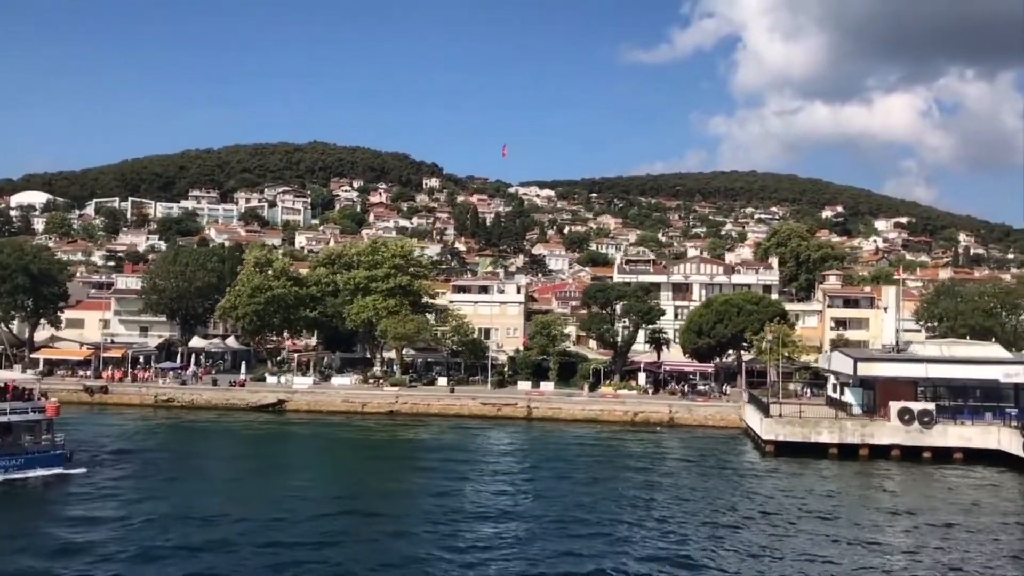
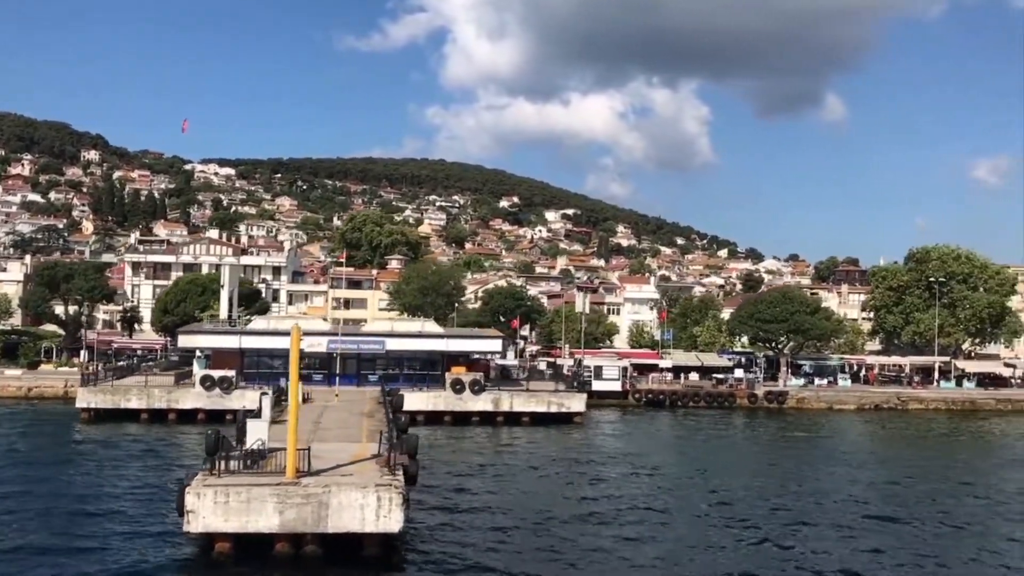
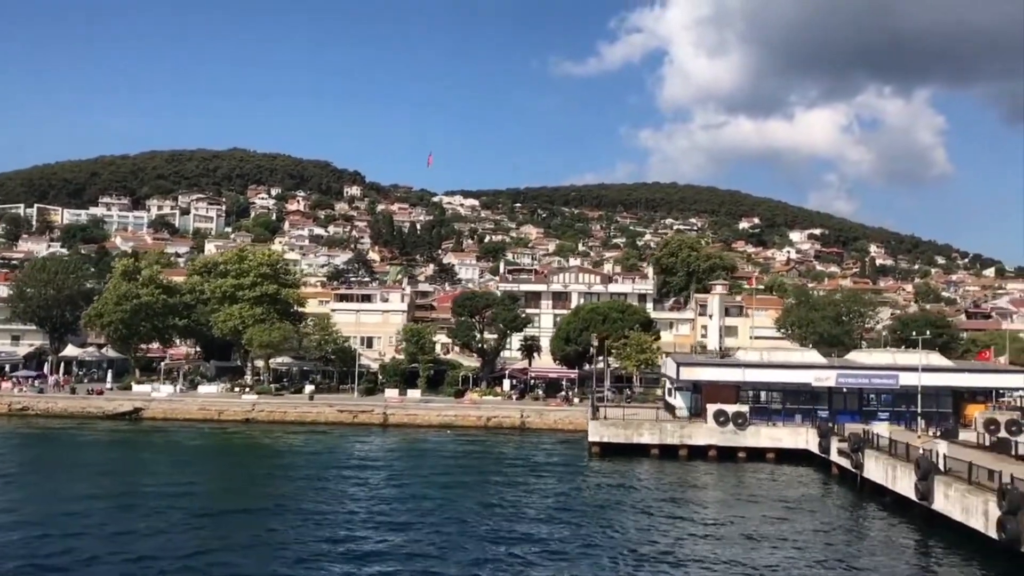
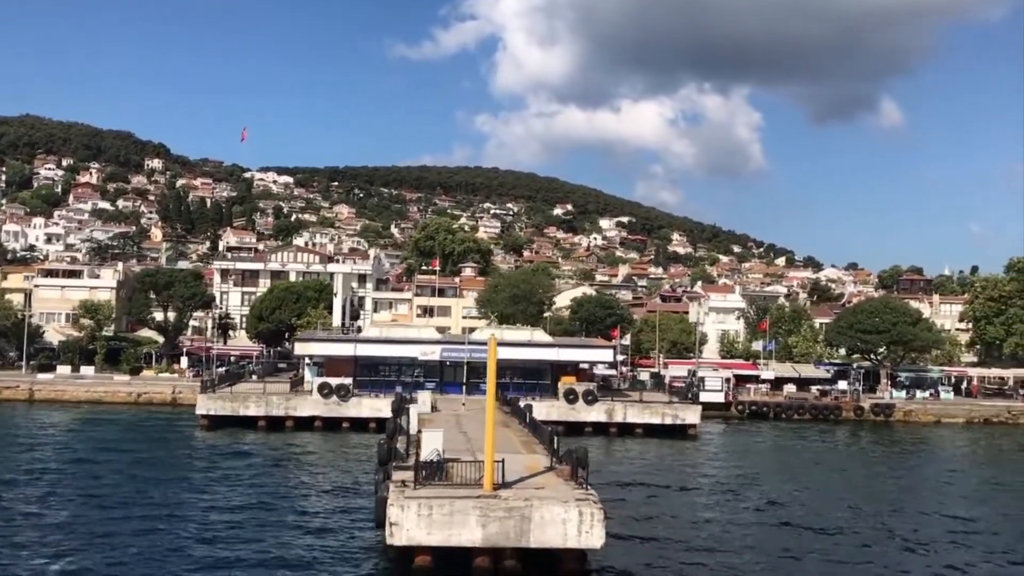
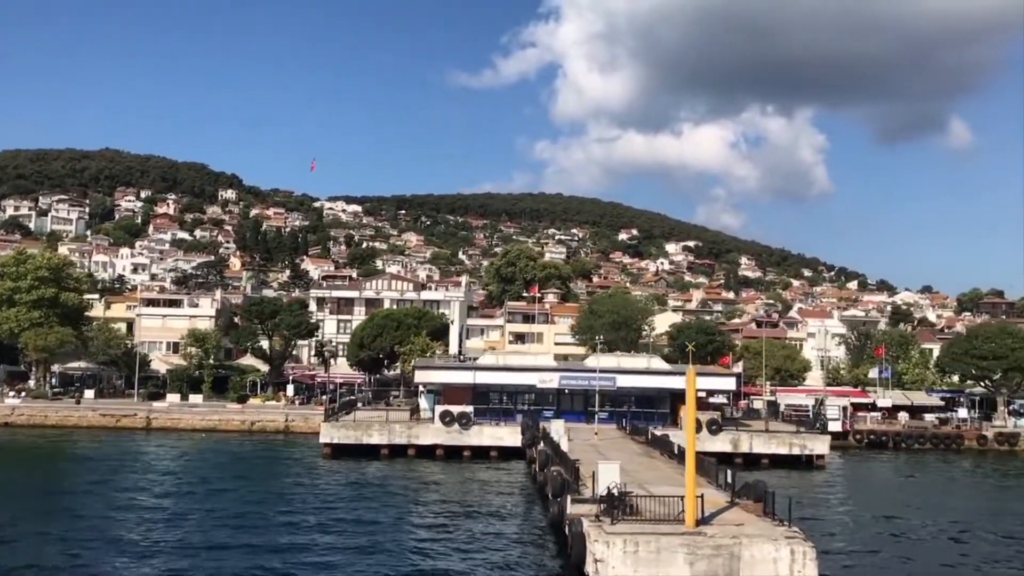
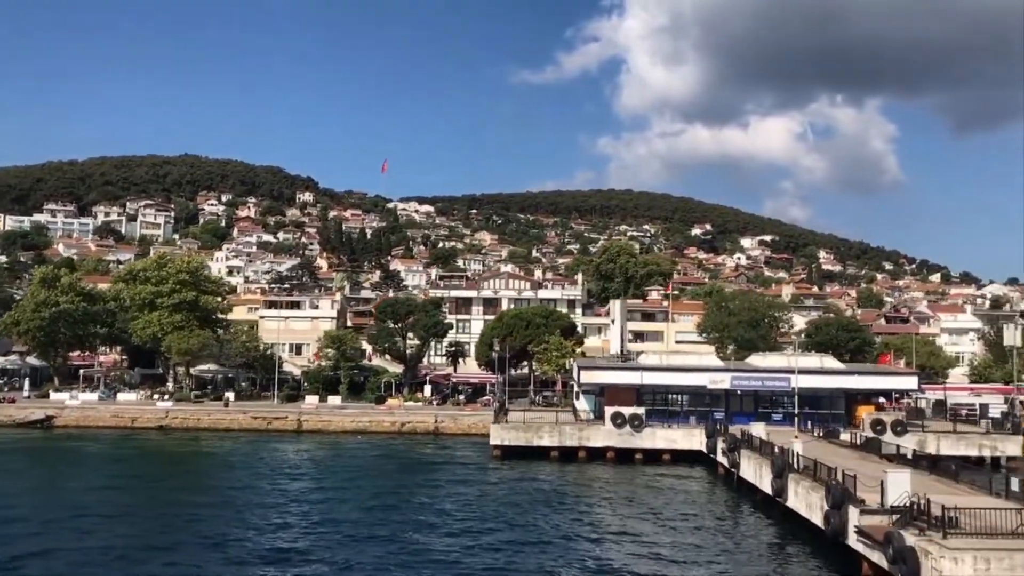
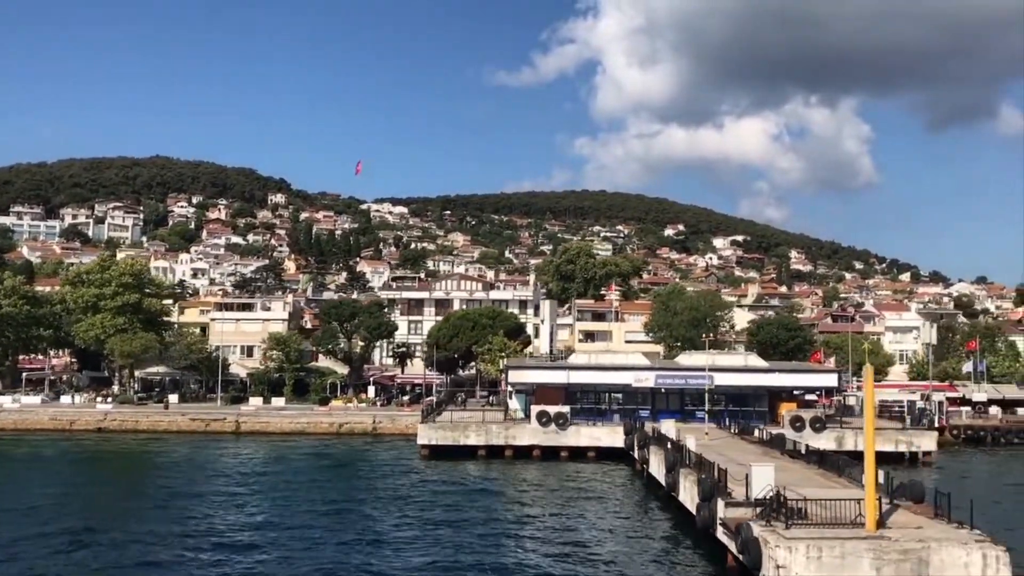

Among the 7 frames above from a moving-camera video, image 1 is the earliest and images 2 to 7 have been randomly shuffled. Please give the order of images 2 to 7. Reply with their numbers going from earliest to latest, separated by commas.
3, 6, 7, 5, 4, 2
